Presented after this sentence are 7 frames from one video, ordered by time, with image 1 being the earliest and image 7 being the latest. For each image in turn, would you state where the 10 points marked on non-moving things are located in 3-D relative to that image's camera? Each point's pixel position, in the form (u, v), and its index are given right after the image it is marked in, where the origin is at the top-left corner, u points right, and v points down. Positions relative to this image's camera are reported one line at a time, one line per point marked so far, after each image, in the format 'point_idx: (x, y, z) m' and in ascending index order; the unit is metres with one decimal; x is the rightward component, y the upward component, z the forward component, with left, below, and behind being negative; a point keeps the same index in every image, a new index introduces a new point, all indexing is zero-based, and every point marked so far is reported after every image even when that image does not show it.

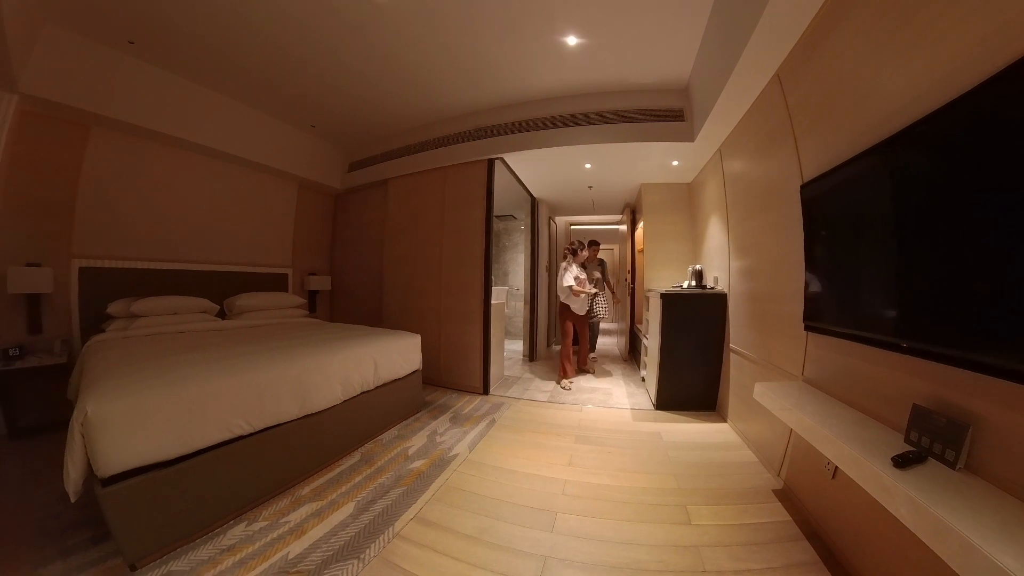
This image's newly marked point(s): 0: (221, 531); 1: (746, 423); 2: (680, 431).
0: (-5.6, -4.3, +1.3) m
1: (+6.4, -3.7, +2.0) m
2: (+5.2, -4.3, +2.2) m
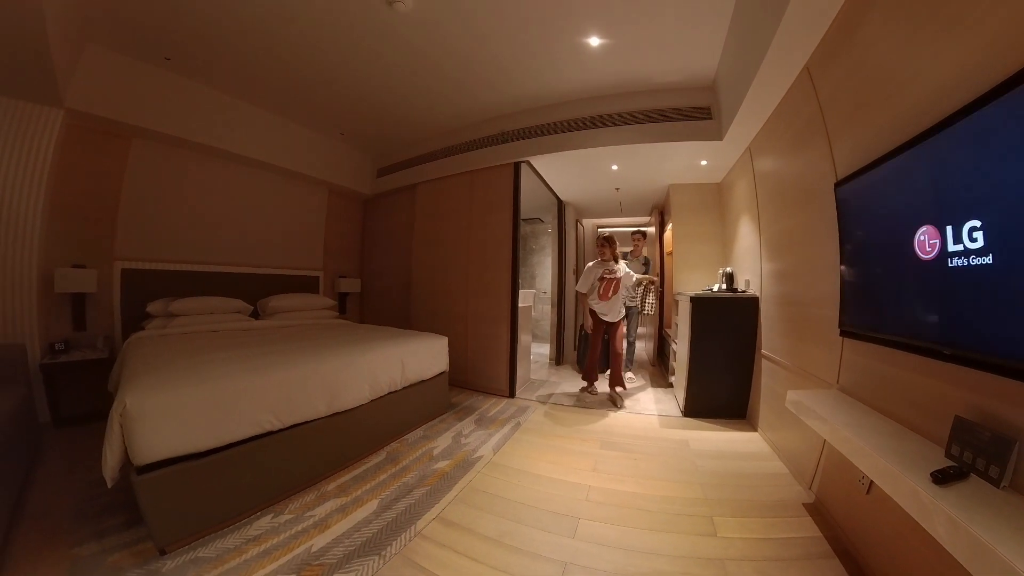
0: (-5.1, -4.3, +1.4) m
1: (+6.8, -3.8, +1.9) m
2: (+5.7, -4.4, +2.2) m
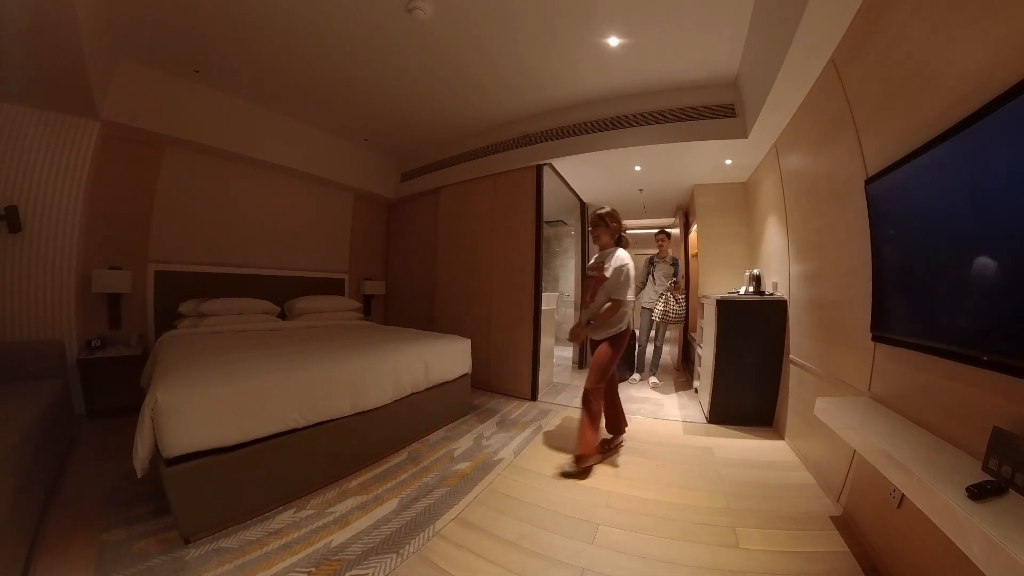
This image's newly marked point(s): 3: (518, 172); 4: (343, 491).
0: (-4.7, -4.4, +1.4) m
1: (+7.2, -3.8, +1.8) m
2: (+6.1, -4.4, +2.1) m
3: (+0.6, +4.8, +2.9) m
4: (-3.6, -4.4, +1.6) m
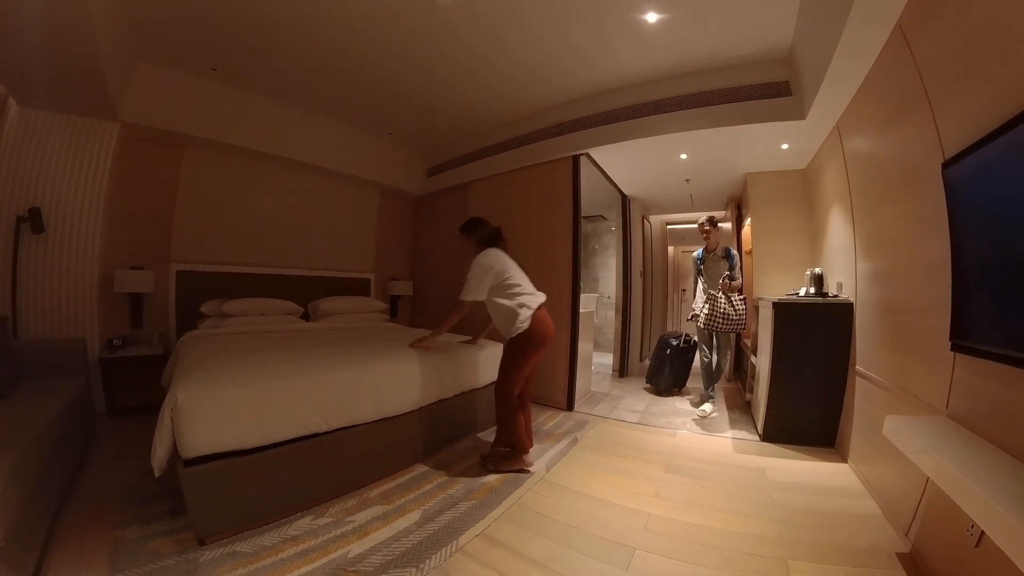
0: (-4.2, -4.4, +1.4) m
1: (+7.8, -3.8, +1.7) m
2: (+6.6, -4.5, +1.9) m
3: (+1.2, +4.8, +2.8) m
4: (-3.0, -4.4, +1.5) m
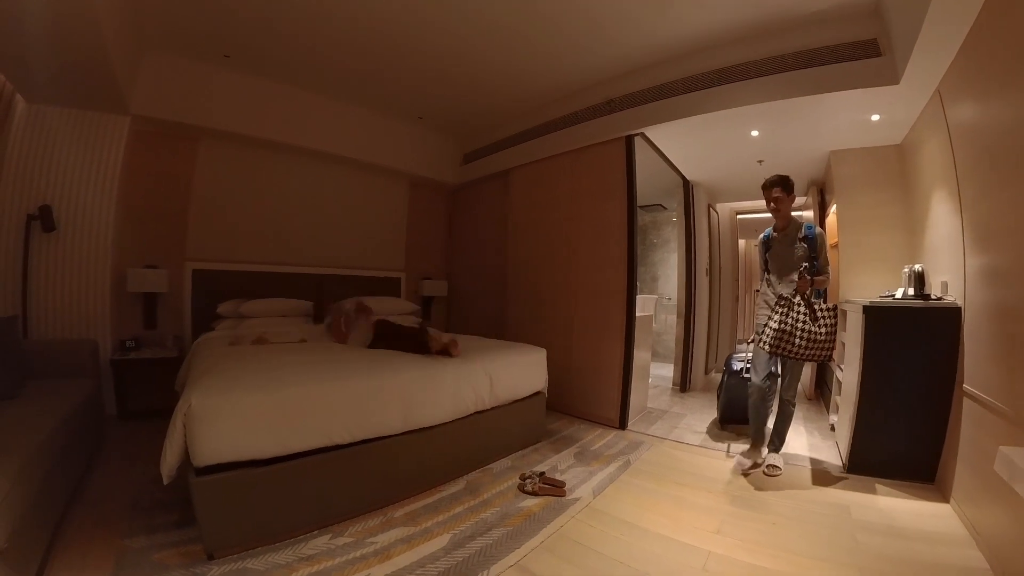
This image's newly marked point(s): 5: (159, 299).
0: (-3.6, -4.4, +1.3) m
1: (+8.4, -3.9, +1.4) m
2: (+7.2, -4.5, +1.7) m
3: (+1.8, +4.8, +2.7) m
4: (-2.4, -4.4, +1.4) m
5: (-12.1, -0.4, +2.6) m
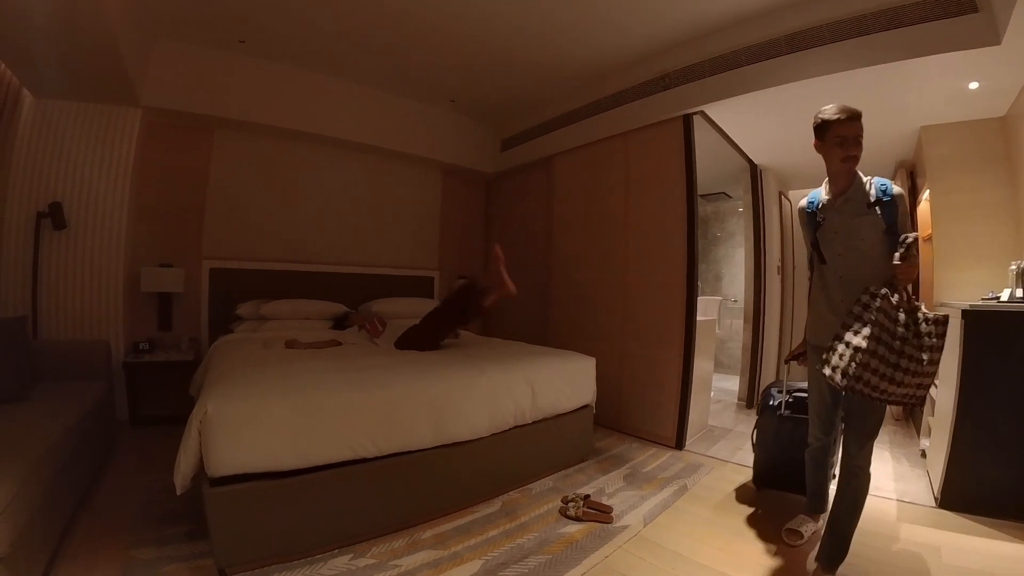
0: (-3.1, -4.3, +1.2) m
1: (+8.9, -3.9, +1.2) m
2: (+7.7, -4.5, +1.5) m
3: (+2.3, +4.7, +2.6) m
4: (-1.9, -4.3, +1.3) m
5: (-11.6, -0.4, +2.6) m
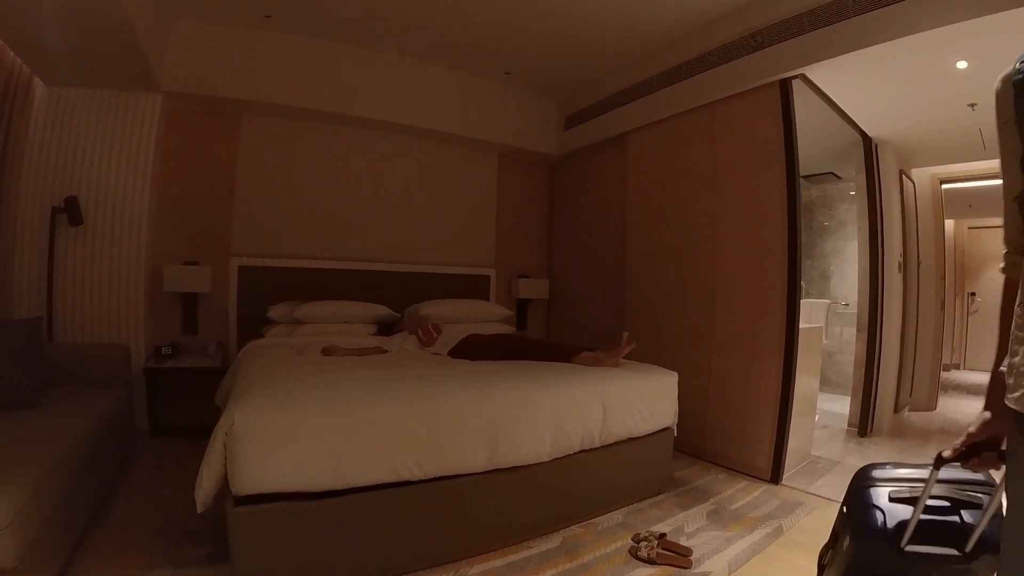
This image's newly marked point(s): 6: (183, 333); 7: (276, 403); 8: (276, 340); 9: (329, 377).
0: (-2.4, -4.3, +1.1) m
1: (+9.6, -4.0, +1.0) m
2: (+8.4, -4.6, +1.3) m
3: (+3.1, +4.7, +2.5) m
4: (-1.3, -4.4, +1.2) m
5: (-10.9, -0.3, +2.5) m
6: (-11.1, -1.2, +2.5) m
7: (-3.1, -1.6, +1.0) m
8: (-7.8, -1.3, +2.2) m
9: (-3.1, -1.5, +1.2) m
